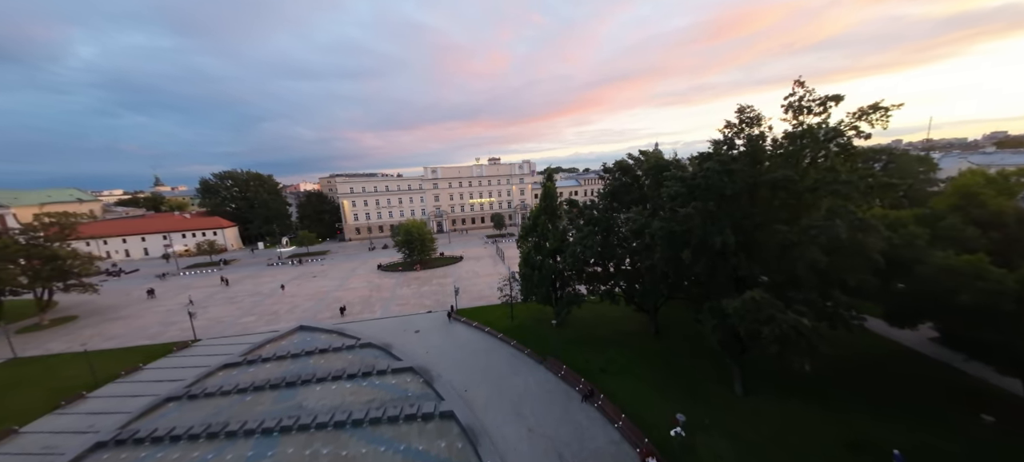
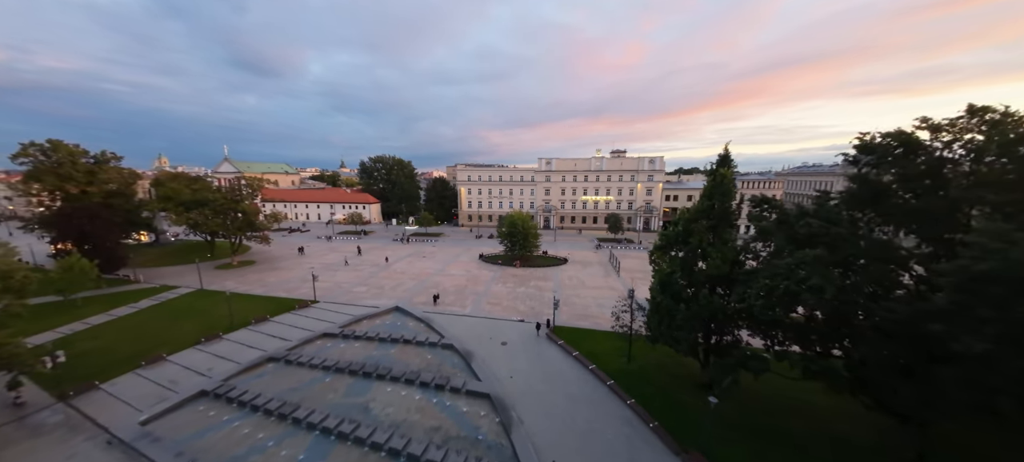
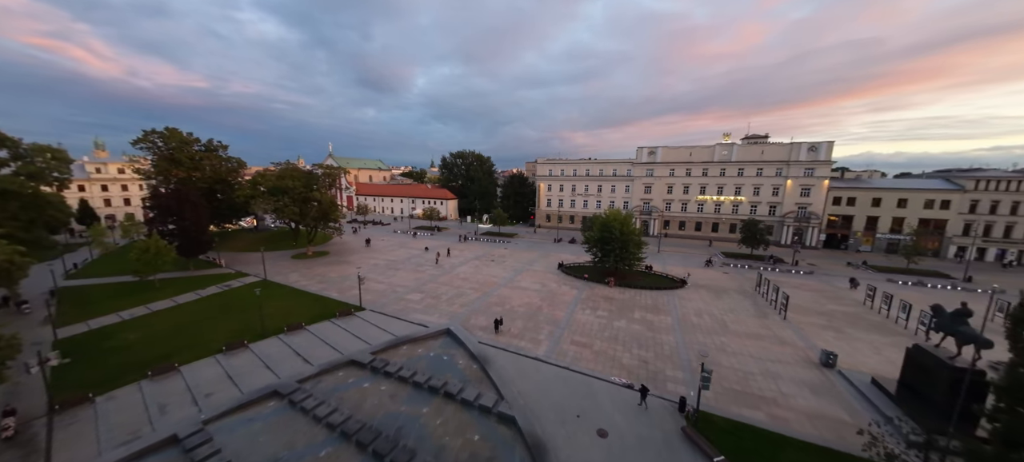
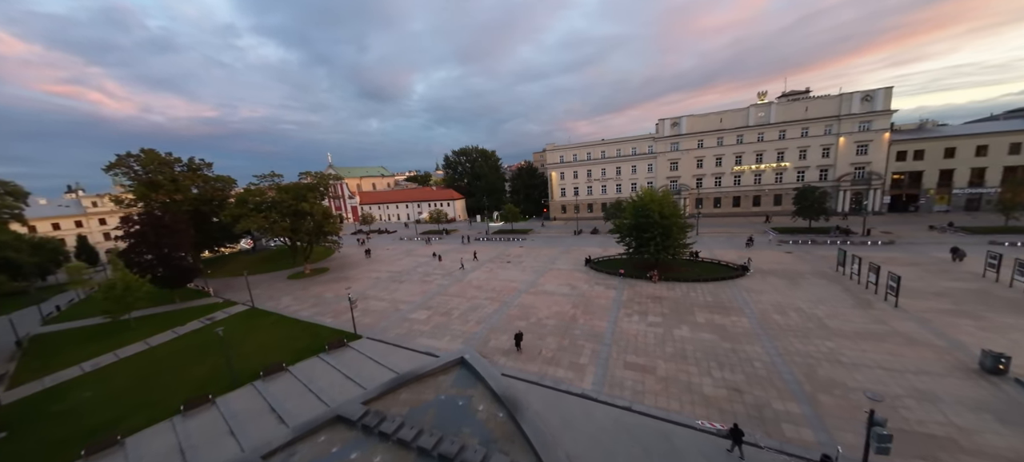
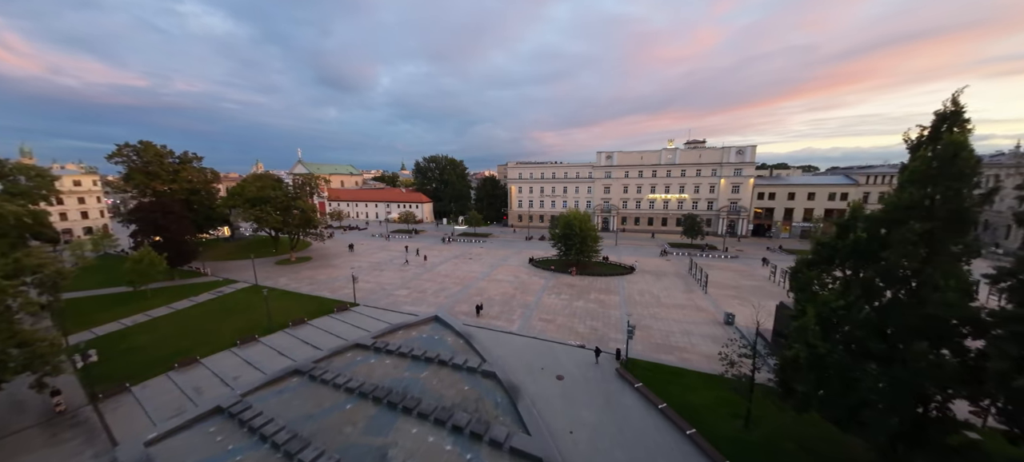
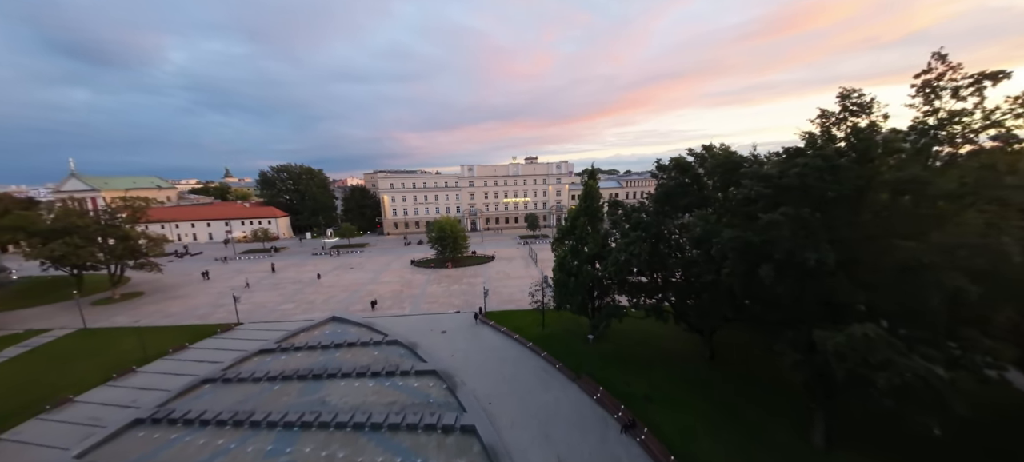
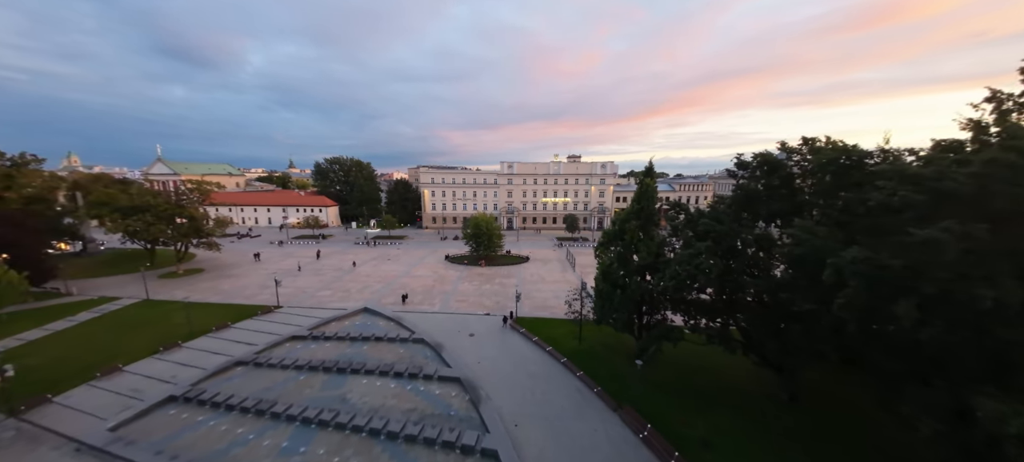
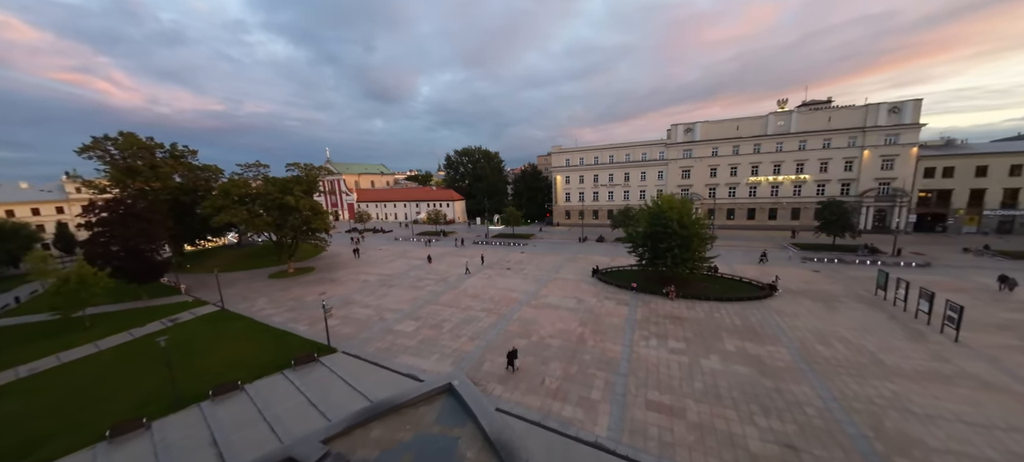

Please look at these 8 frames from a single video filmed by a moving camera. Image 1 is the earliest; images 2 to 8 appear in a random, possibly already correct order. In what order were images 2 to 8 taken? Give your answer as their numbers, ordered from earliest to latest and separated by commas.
6, 7, 2, 5, 3, 4, 8
